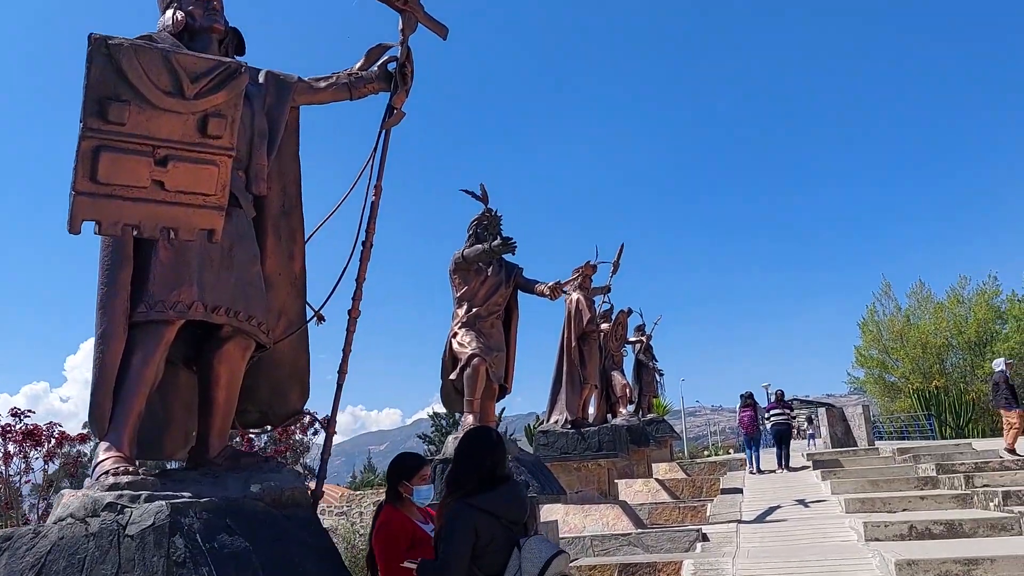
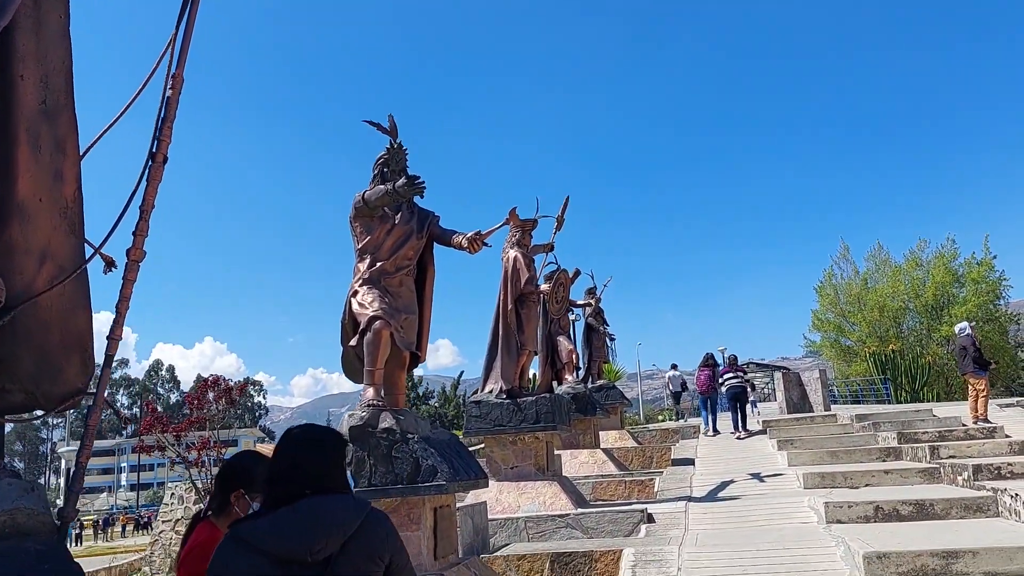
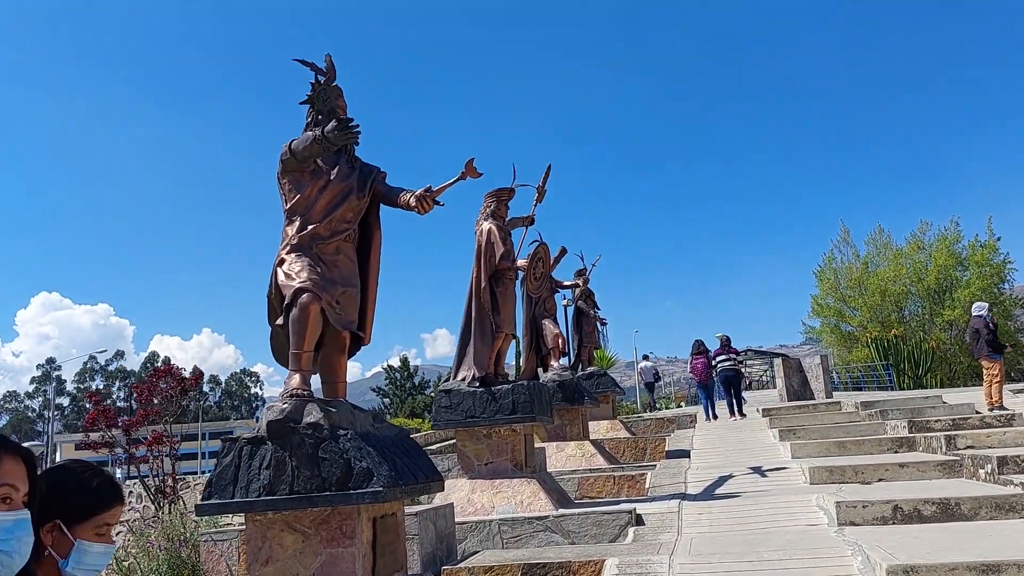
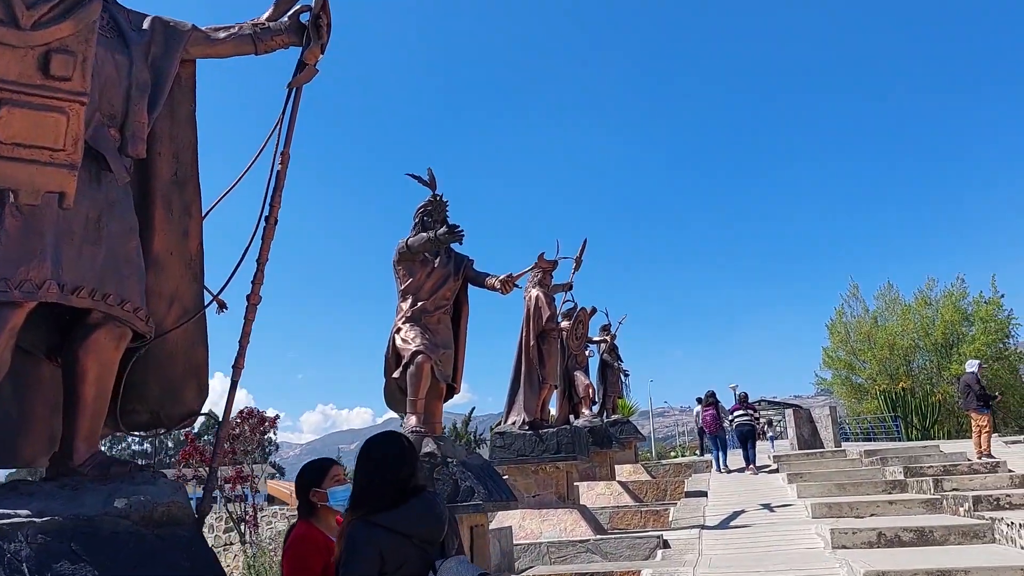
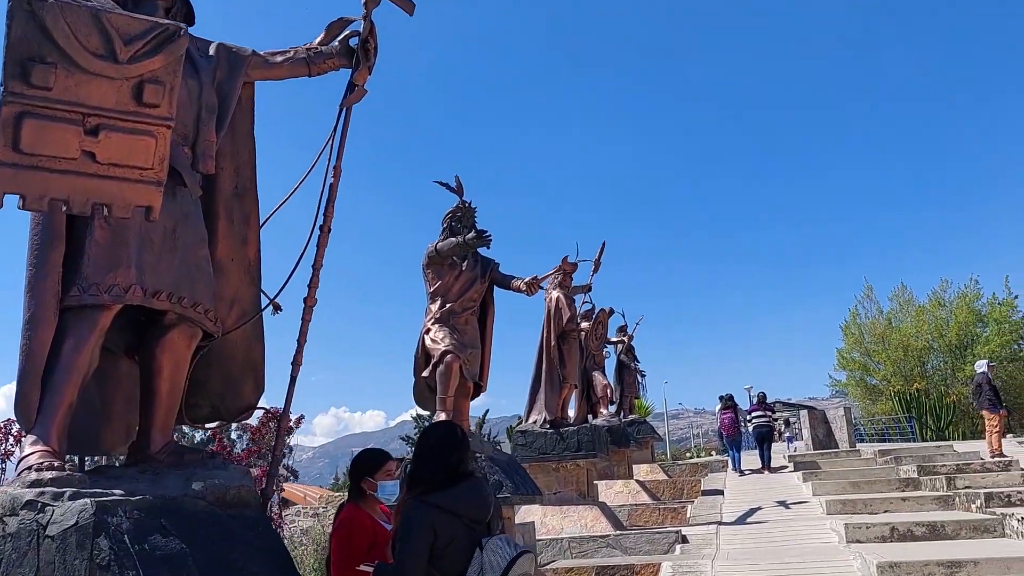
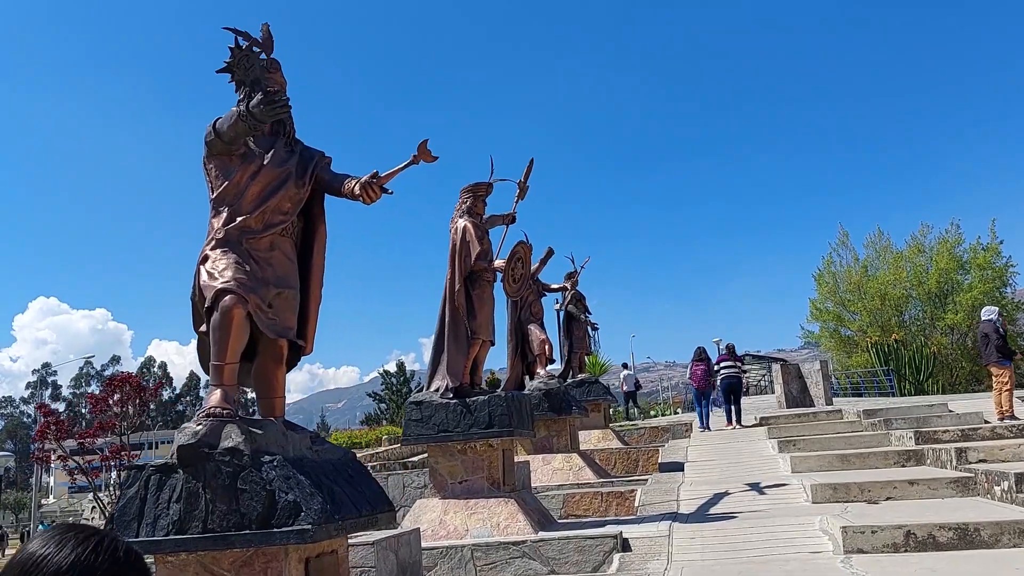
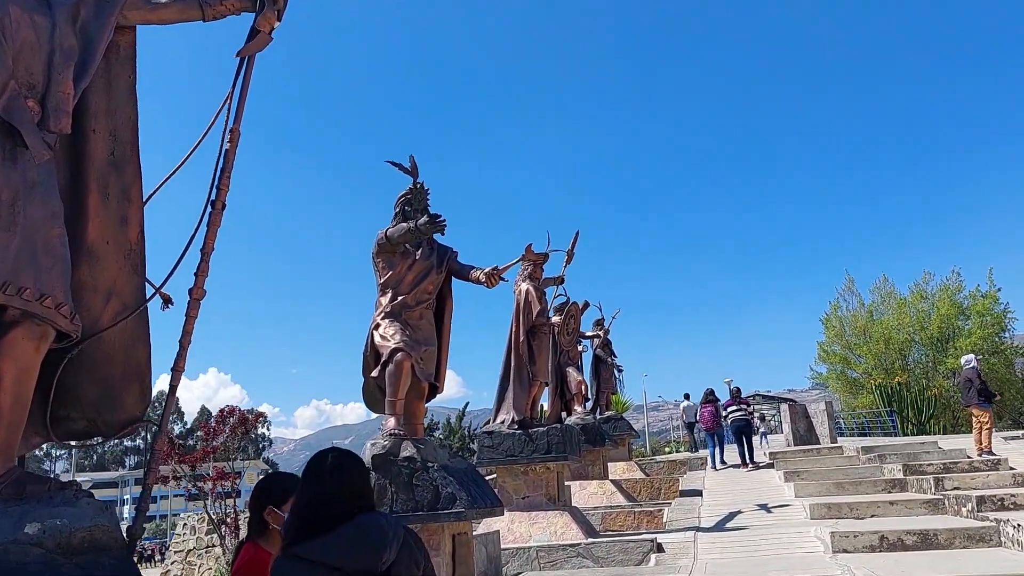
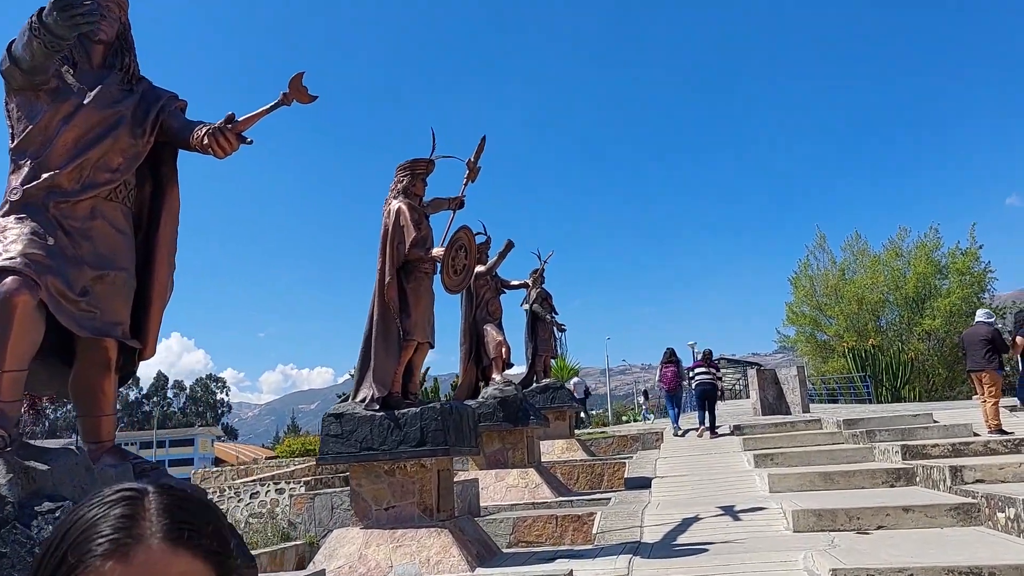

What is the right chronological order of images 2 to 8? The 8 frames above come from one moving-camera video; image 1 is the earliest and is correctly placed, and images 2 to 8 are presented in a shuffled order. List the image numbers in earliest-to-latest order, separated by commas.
5, 4, 7, 2, 3, 6, 8
